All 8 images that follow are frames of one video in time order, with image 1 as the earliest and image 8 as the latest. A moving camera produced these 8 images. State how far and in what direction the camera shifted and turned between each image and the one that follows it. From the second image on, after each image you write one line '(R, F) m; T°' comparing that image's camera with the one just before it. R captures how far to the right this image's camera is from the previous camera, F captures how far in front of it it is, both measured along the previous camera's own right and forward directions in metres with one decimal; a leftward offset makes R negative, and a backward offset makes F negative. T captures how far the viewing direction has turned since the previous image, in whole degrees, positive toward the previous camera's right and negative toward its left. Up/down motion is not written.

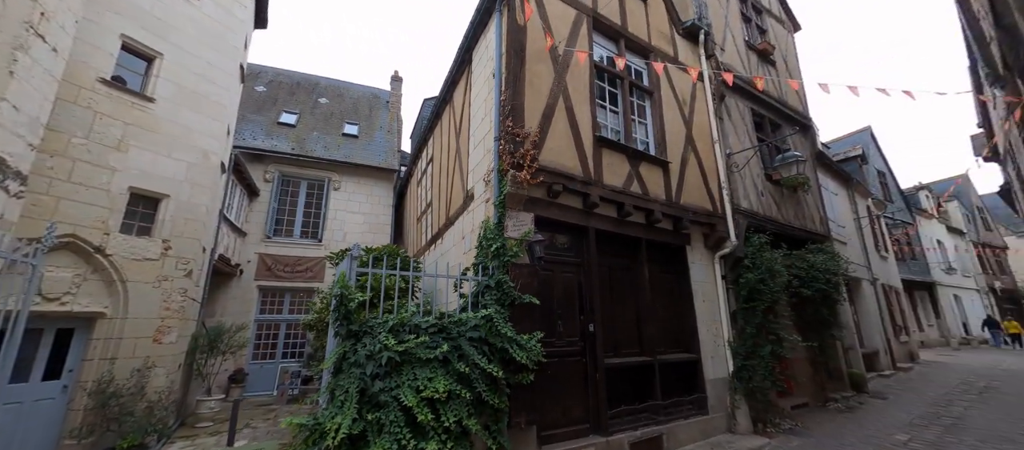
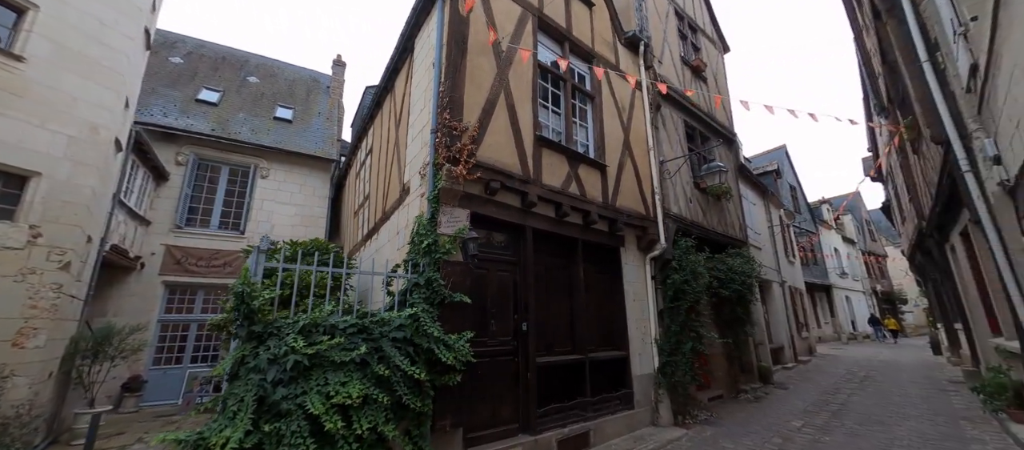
(+0.1, +0.1) m; +8°
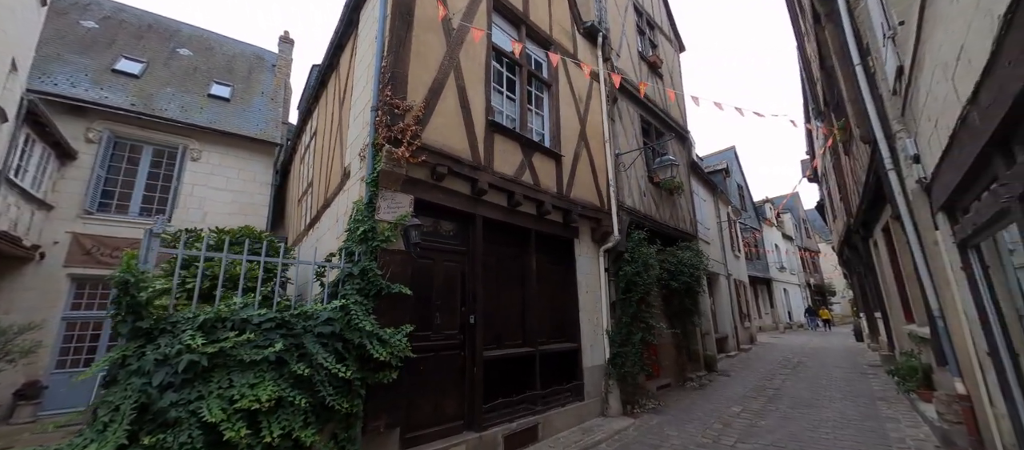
(+0.2, +0.2) m; +6°
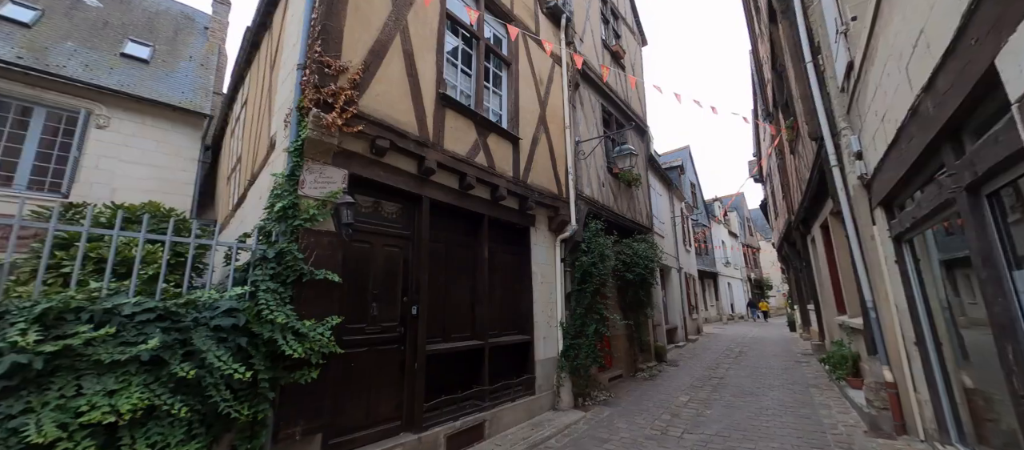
(+0.1, +0.3) m; +6°
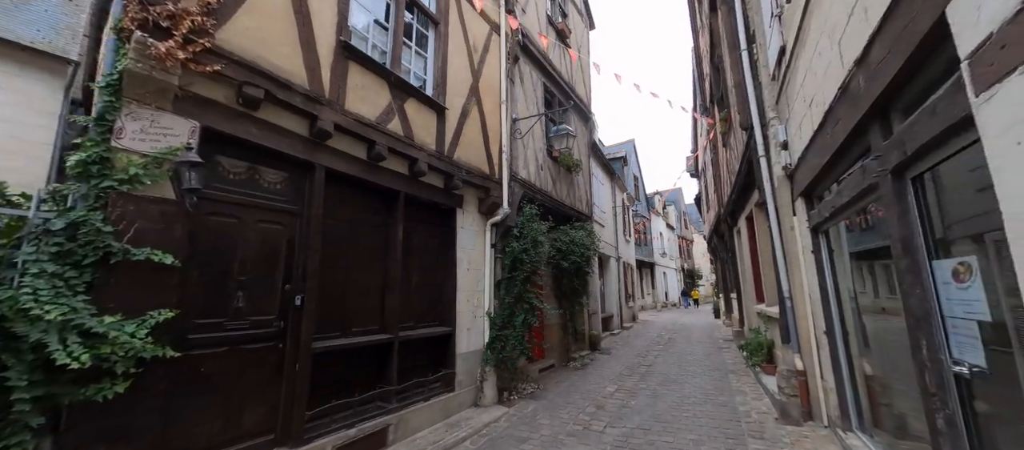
(+0.3, +0.4) m; +8°
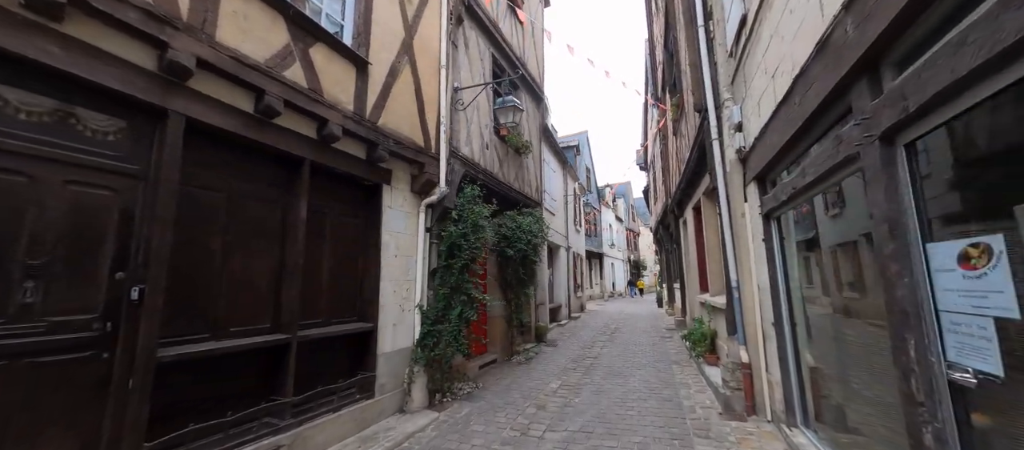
(+0.2, +0.5) m; +7°
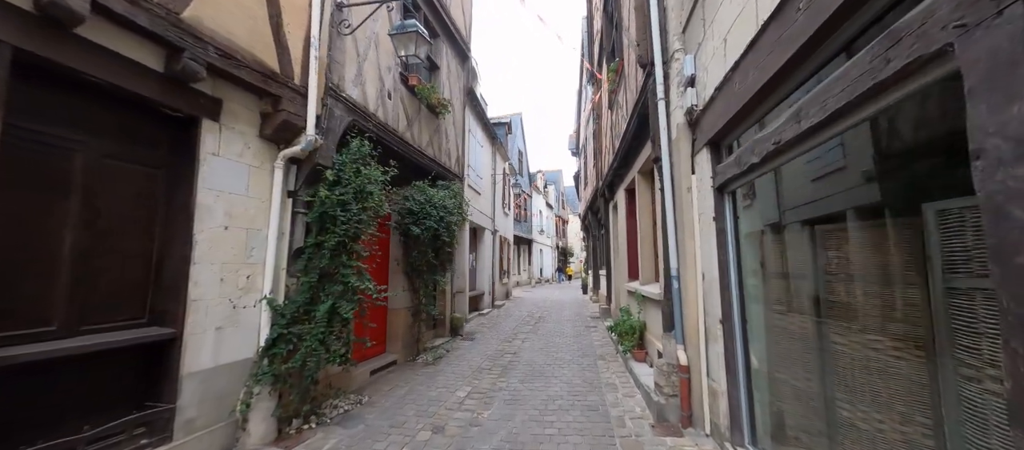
(+0.3, +1.0) m; +10°
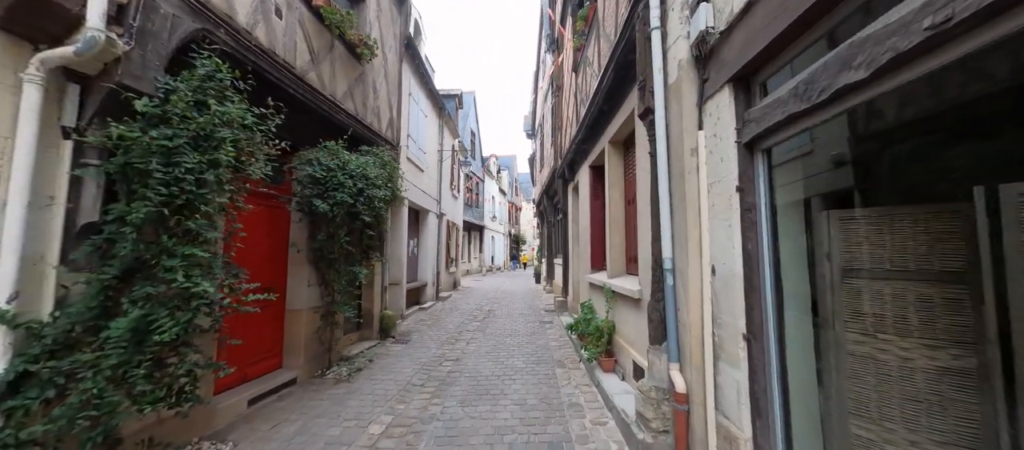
(+0.1, +1.1) m; +7°
